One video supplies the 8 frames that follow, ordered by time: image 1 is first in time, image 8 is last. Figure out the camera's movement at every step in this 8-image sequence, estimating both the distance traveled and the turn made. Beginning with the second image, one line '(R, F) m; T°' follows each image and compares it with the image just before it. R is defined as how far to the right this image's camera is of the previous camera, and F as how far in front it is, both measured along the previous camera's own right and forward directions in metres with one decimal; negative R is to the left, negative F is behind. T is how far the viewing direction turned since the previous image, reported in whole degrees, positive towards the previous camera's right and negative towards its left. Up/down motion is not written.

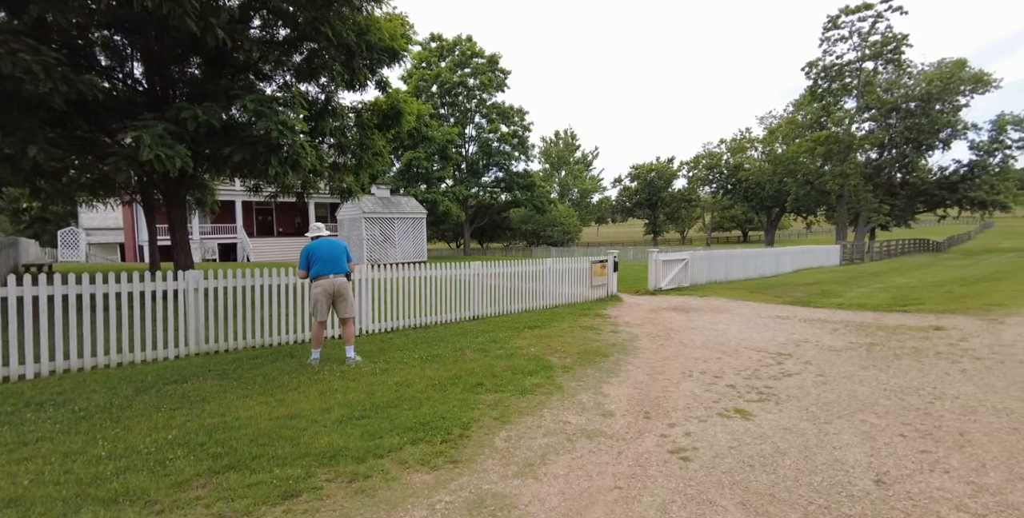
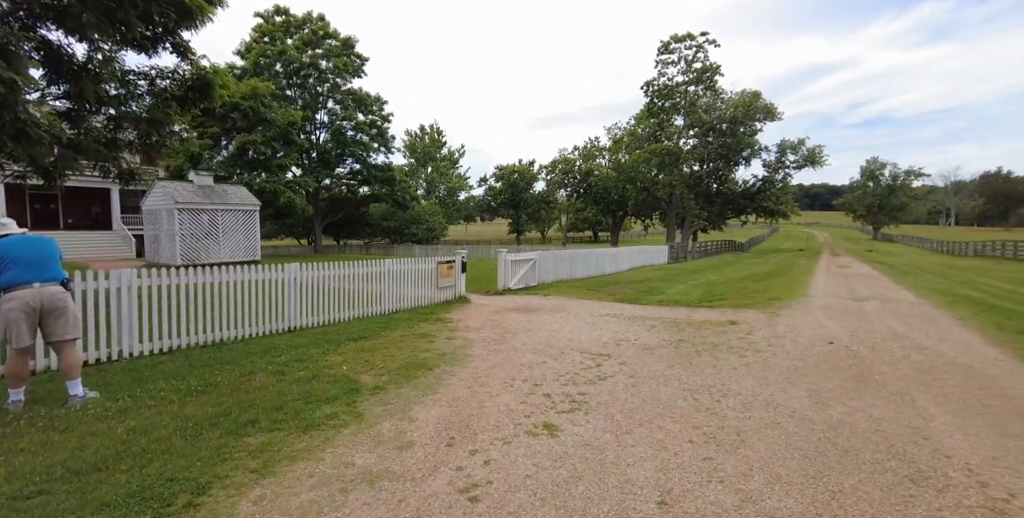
(+0.7, +0.5) m; +16°
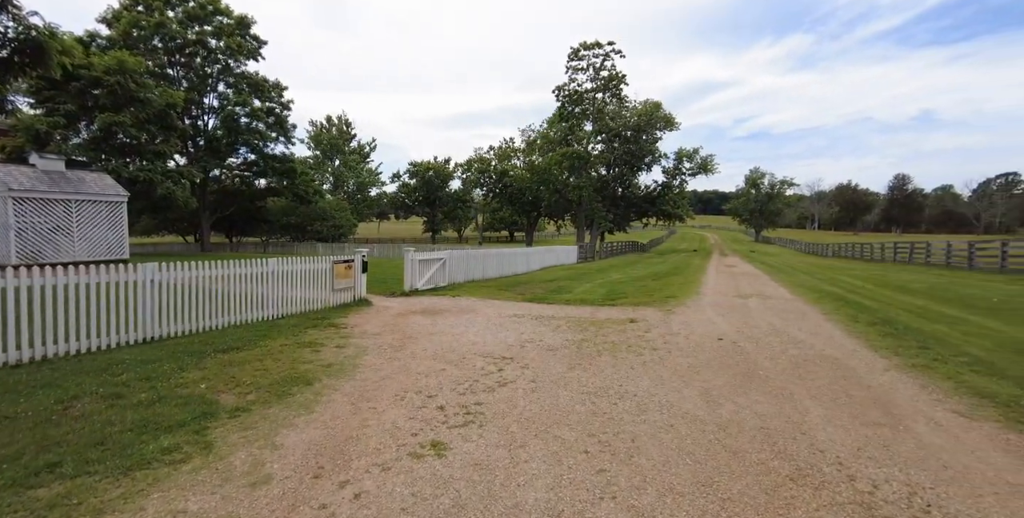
(+0.3, +0.4) m; +10°
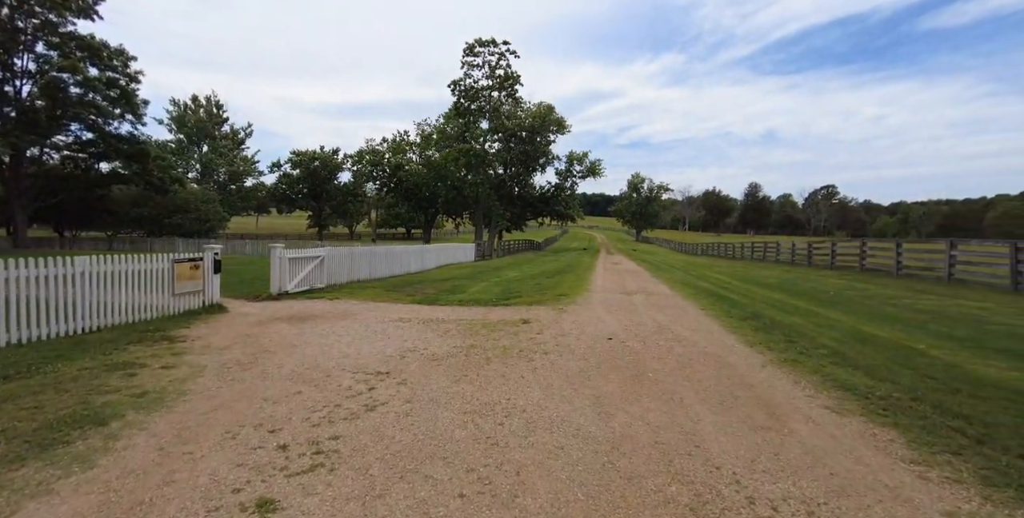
(+0.3, +0.7) m; +13°
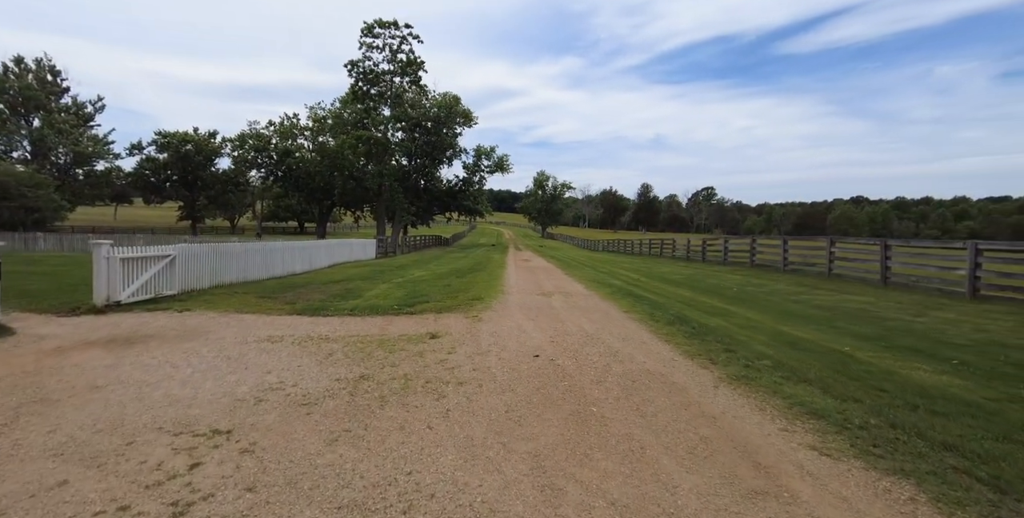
(0.0, +1.3) m; +12°
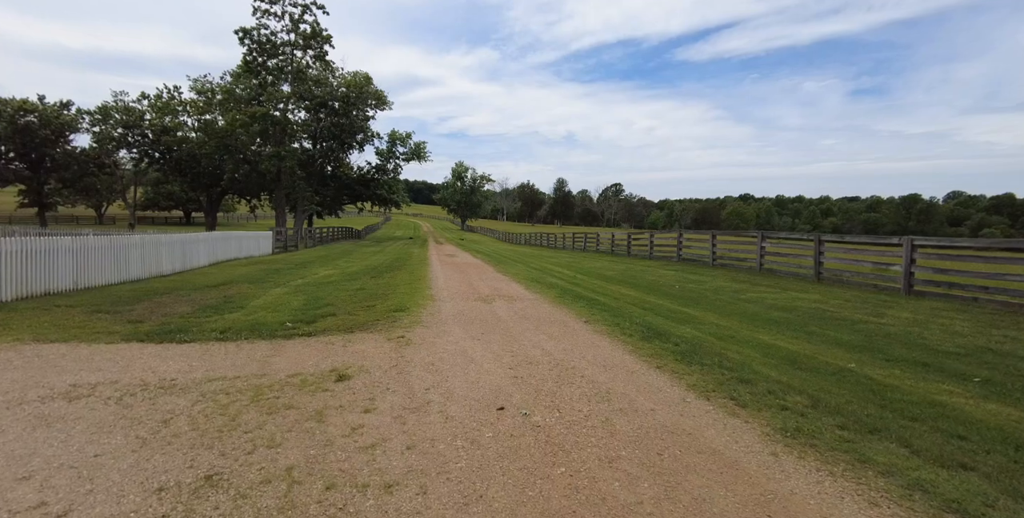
(-0.3, +1.9) m; +10°
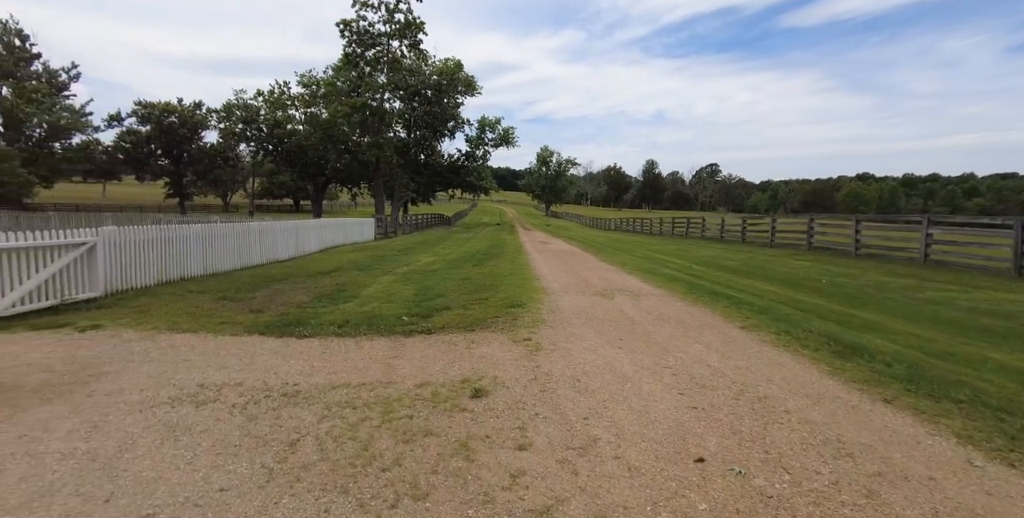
(-0.8, +0.9) m; -10°
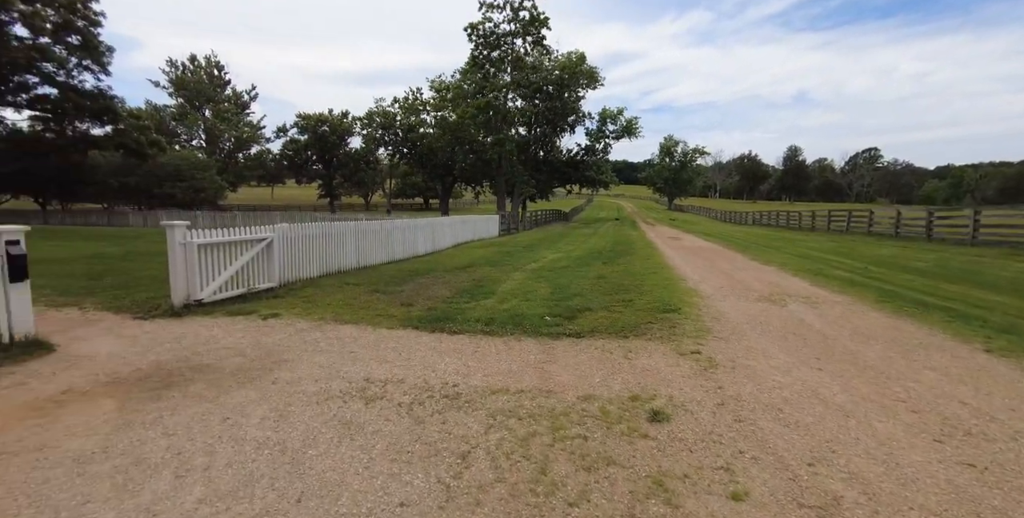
(-0.5, +0.4) m; -14°
